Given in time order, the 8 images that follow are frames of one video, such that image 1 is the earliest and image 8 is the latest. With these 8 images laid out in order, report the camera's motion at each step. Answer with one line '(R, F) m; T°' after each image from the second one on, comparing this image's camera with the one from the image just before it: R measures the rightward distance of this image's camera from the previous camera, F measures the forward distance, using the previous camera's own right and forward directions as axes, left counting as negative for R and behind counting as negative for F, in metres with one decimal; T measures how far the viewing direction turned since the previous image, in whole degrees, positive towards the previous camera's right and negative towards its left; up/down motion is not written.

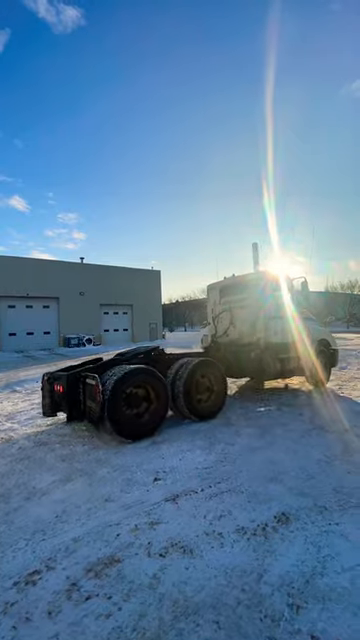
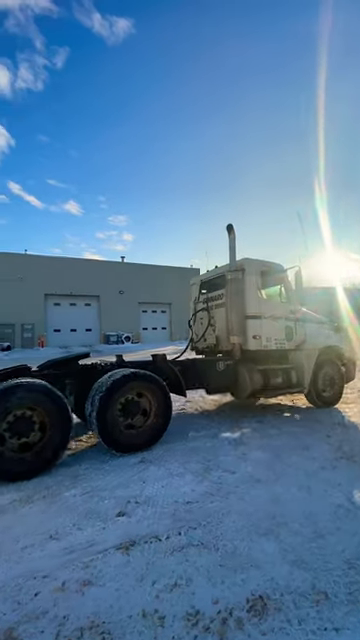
(+0.8, +0.8) m; -9°
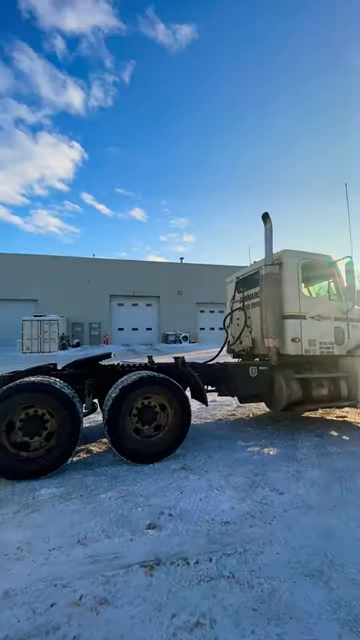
(+0.2, +0.3) m; -11°
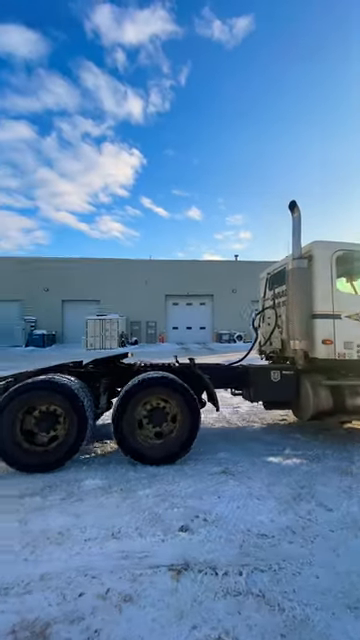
(+0.2, +0.1) m; -11°
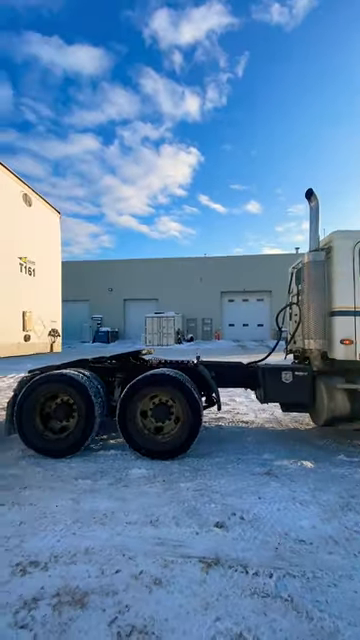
(+0.2, 0.0) m; -11°
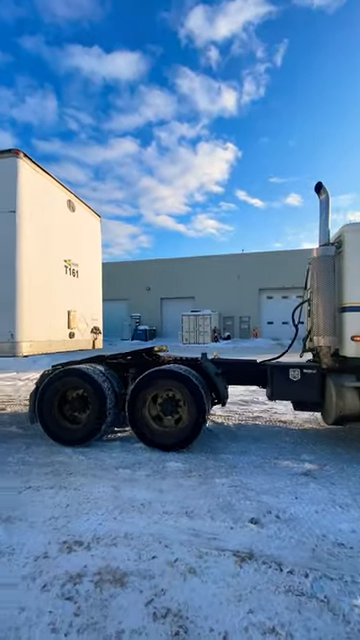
(0.0, -0.1) m; -7°
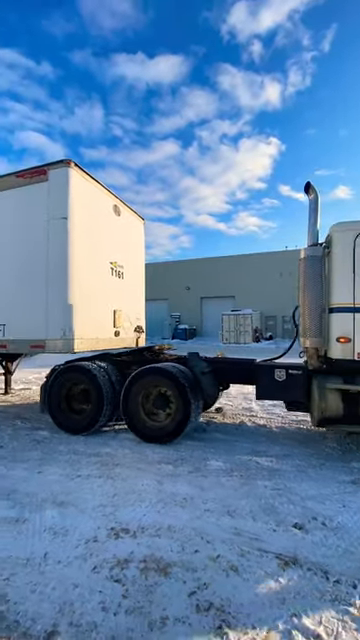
(0.0, -0.1) m; -8°
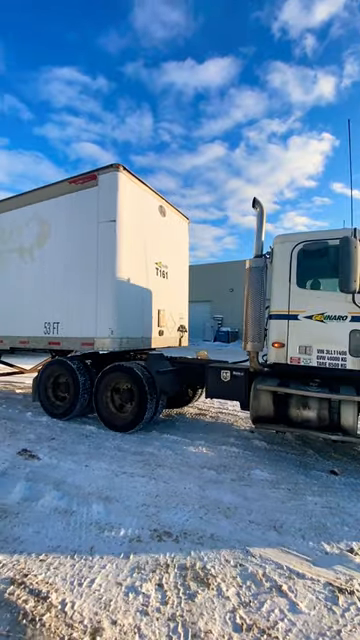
(-0.1, 0.0) m; -8°
